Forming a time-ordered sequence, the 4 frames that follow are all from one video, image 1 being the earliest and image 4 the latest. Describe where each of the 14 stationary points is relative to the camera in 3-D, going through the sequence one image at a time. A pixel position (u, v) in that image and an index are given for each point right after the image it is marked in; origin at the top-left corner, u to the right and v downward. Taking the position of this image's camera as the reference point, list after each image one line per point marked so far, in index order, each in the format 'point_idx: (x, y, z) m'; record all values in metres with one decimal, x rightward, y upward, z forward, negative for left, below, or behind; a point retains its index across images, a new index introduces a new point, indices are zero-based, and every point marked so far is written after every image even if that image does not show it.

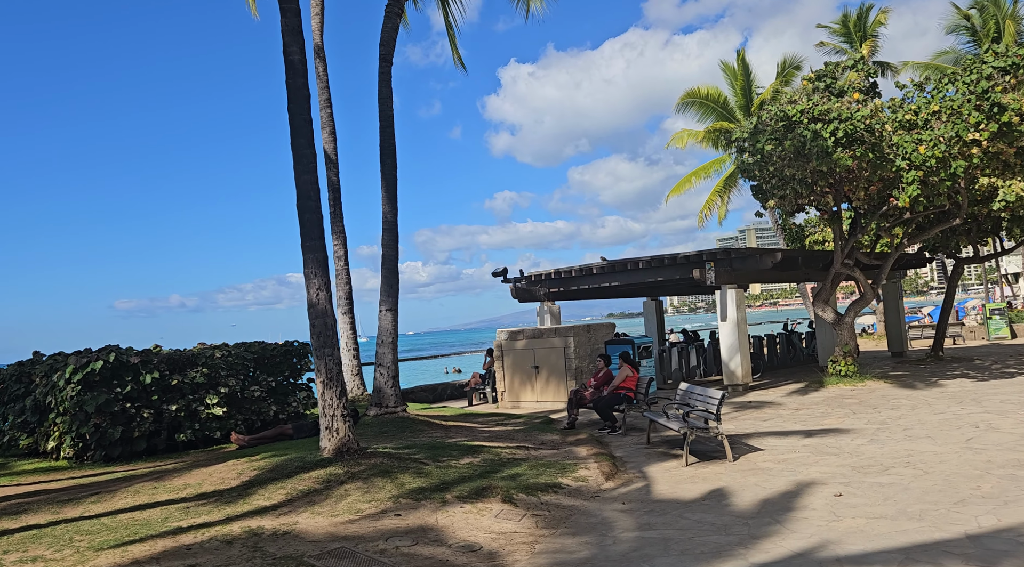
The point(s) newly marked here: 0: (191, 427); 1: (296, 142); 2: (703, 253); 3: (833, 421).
0: (-4.5, -2.0, +11.4) m
1: (-2.5, +1.7, +9.5) m
2: (+4.2, +0.7, +17.8) m
3: (+5.1, -2.2, +12.9) m
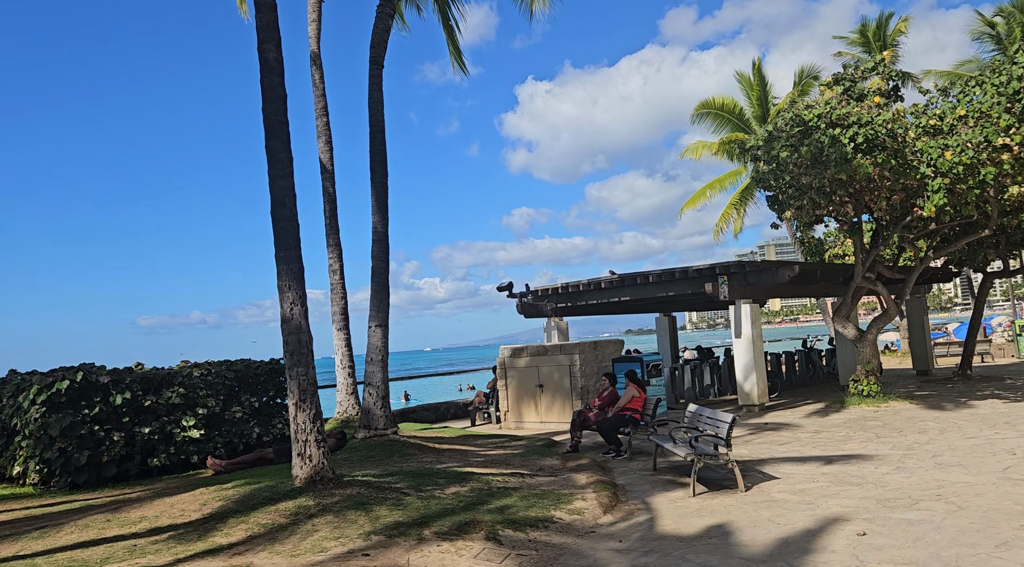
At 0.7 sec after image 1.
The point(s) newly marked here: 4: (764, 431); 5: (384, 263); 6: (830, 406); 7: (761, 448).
0: (-4.6, -2.2, +10.7) m
1: (-2.6, +1.5, +8.8) m
2: (+4.3, +0.4, +17.0) m
3: (+5.1, -2.4, +12.0) m
4: (+4.5, -2.6, +14.3) m
5: (-1.9, +0.3, +11.8) m
6: (+6.7, -2.6, +16.9) m
7: (+3.8, -2.5, +12.4) m
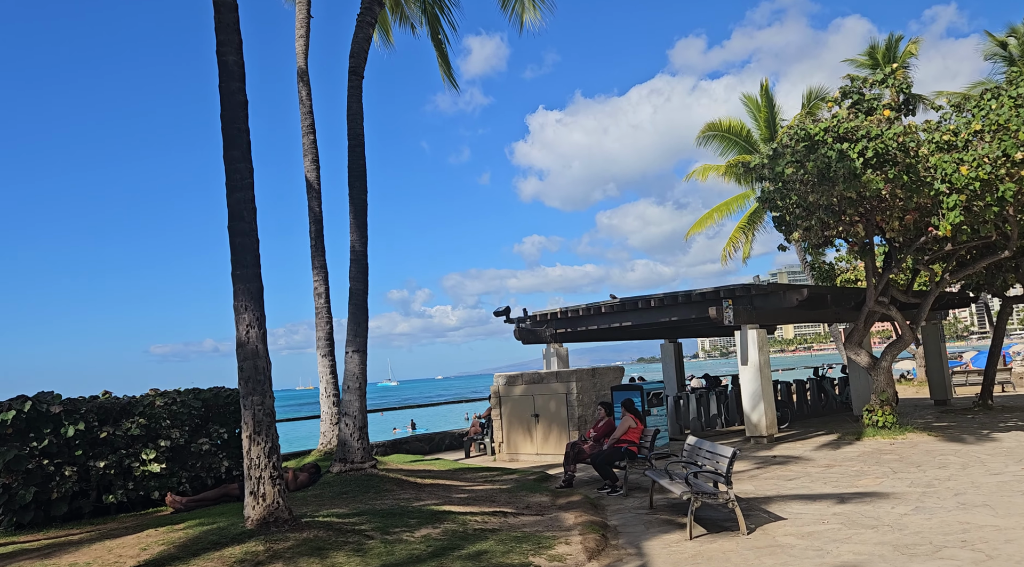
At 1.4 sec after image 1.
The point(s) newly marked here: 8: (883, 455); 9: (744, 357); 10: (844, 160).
0: (-4.8, -2.5, +9.9) m
1: (-2.9, +1.3, +8.1) m
2: (+4.2, -0.1, +16.2) m
3: (+4.9, -2.7, +11.1) m
4: (+4.3, -3.0, +13.4) m
5: (-2.1, 0.0, +11.1) m
6: (+6.6, -3.1, +16.0) m
7: (+3.6, -2.9, +11.5) m
8: (+6.2, -2.9, +13.4) m
9: (+4.8, -1.5, +16.6) m
10: (+5.5, +2.1, +13.3) m
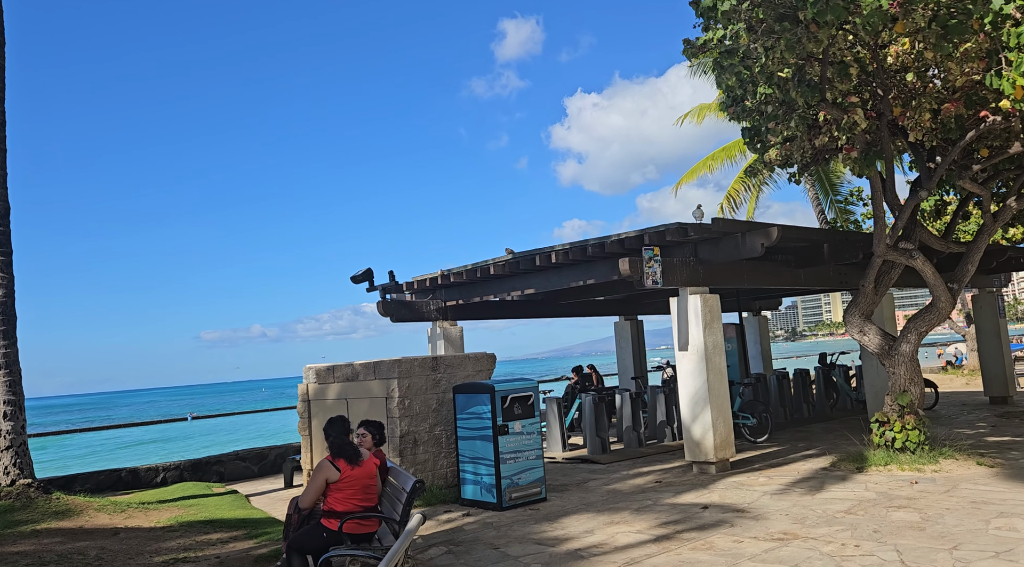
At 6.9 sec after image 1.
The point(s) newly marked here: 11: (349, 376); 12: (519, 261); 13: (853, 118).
0: (-7.6, -1.9, +4.5) m
1: (-5.8, +1.9, +2.5) m
2: (+1.6, +0.7, +10.2) m
3: (+2.1, -2.0, +5.2) m
4: (+1.6, -2.3, +7.5) m
5: (-4.9, +0.6, +5.5) m
6: (+4.0, -2.2, +9.9) m
7: (+0.9, -2.2, +5.6) m
8: (+3.5, -2.1, +7.4) m
9: (+2.3, -0.7, +10.7) m
10: (+2.8, +2.8, +7.3) m
11: (-2.1, -1.2, +10.3) m
12: (+0.1, +0.4, +12.2) m
13: (+3.9, +1.8, +9.2) m
